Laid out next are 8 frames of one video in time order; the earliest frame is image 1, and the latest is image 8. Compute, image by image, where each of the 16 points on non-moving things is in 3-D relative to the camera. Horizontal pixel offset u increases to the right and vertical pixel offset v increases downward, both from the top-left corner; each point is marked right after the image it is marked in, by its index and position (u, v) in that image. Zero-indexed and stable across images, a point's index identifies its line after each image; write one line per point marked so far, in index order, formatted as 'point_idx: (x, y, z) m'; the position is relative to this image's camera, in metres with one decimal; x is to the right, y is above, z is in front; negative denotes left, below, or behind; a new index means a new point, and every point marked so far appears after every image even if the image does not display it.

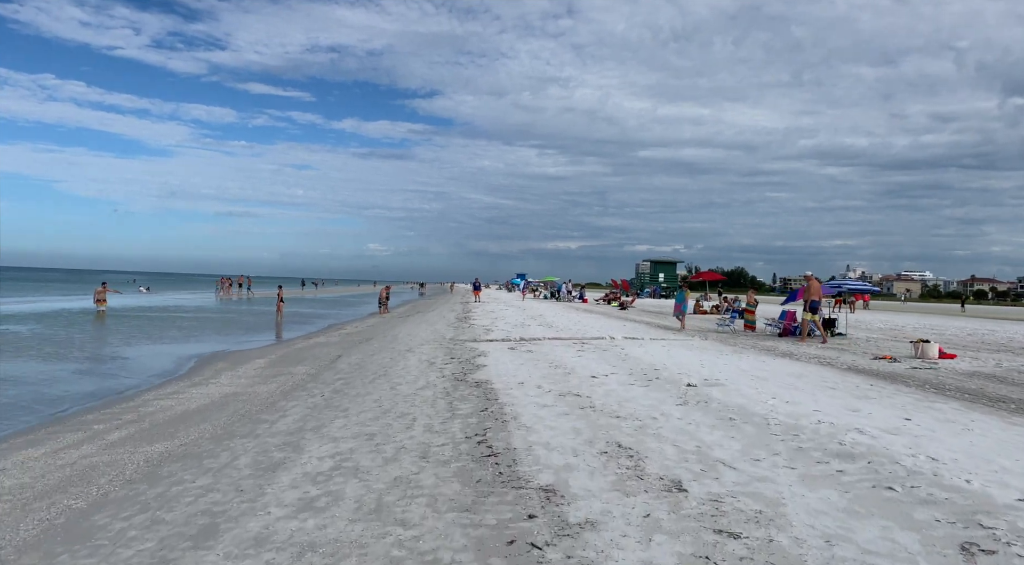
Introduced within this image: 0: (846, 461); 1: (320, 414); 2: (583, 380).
0: (+2.7, -1.4, +5.3) m
1: (-2.4, -1.6, +8.2) m
2: (+1.1, -1.5, +9.8) m
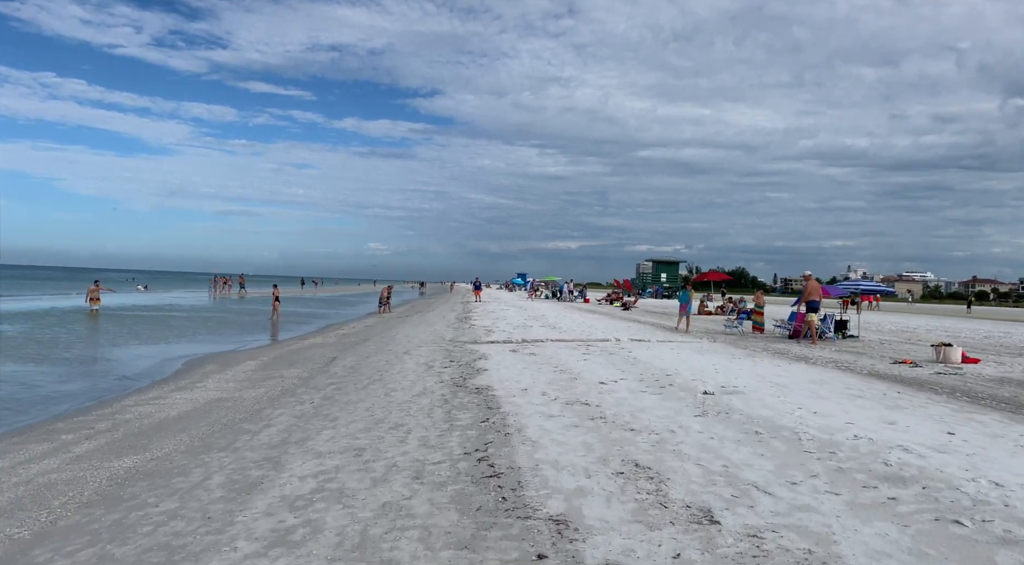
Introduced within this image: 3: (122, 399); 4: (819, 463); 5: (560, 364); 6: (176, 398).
0: (+2.7, -1.4, +4.6) m
1: (-2.4, -1.6, +7.6) m
2: (+1.1, -1.5, +9.2) m
3: (-6.1, -1.8, +10.3) m
4: (+2.4, -1.4, +5.2) m
5: (+0.8, -1.4, +11.6) m
6: (-5.3, -1.8, +10.3) m
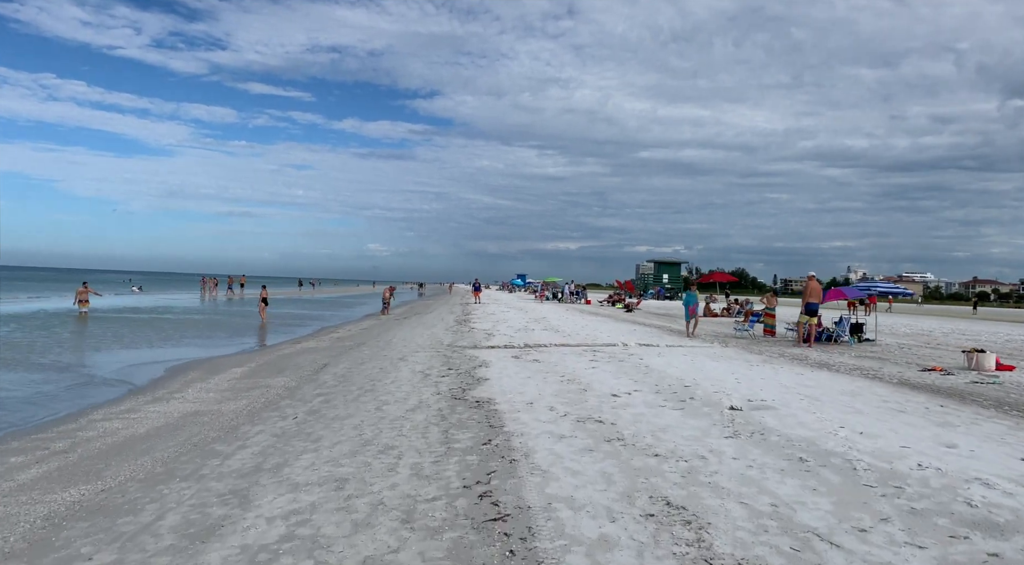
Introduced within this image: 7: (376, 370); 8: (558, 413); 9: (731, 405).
0: (+2.8, -1.5, +3.8) m
1: (-2.3, -1.7, +6.7) m
2: (+1.1, -1.5, +8.3) m
3: (-6.0, -1.9, +9.4) m
4: (+2.5, -1.5, +4.4) m
5: (+0.9, -1.5, +10.7) m
6: (-5.2, -1.8, +9.4) m
7: (-2.5, -1.6, +12.2) m
8: (+0.5, -1.5, +7.6) m
9: (+2.6, -1.4, +7.7) m
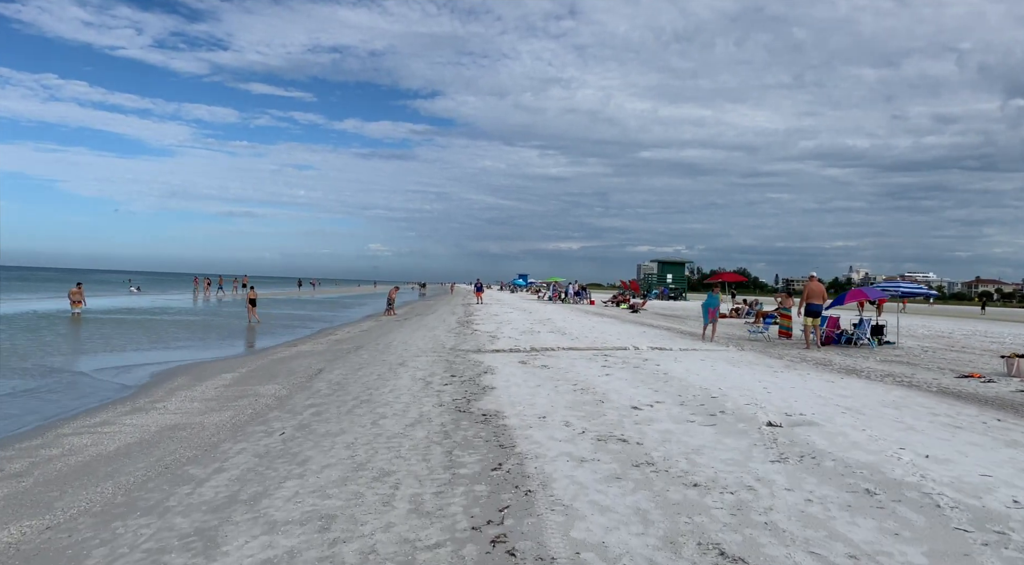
0: (+2.9, -1.5, +3.0) m
1: (-2.2, -1.7, +5.9) m
2: (+1.3, -1.5, +7.5) m
3: (-5.9, -1.9, +8.6) m
4: (+2.6, -1.5, +3.6) m
5: (+1.0, -1.5, +9.9) m
6: (-5.1, -1.8, +8.6) m
7: (-2.4, -1.7, +11.4) m
8: (+0.6, -1.5, +6.8) m
9: (+2.7, -1.4, +6.9) m
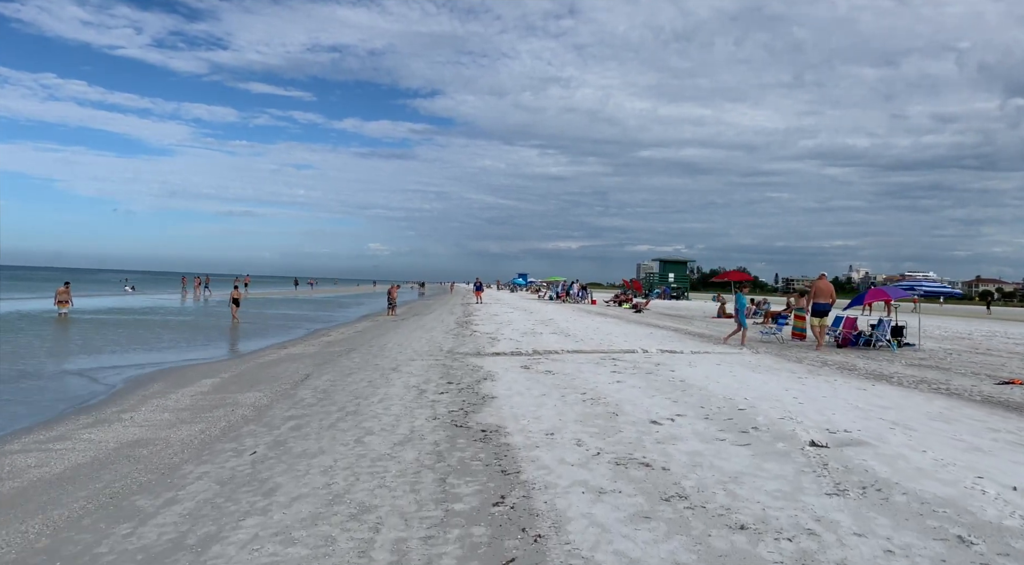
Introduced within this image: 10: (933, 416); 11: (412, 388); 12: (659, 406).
0: (+2.9, -1.4, +2.1) m
1: (-2.2, -1.7, +5.0) m
2: (+1.3, -1.5, +6.6) m
3: (-5.9, -1.9, +7.7) m
4: (+2.7, -1.5, +2.7) m
5: (+1.0, -1.5, +9.0) m
6: (-5.0, -1.8, +7.7) m
7: (-2.4, -1.6, +10.5) m
8: (+0.7, -1.5, +5.9) m
9: (+2.7, -1.4, +6.0) m
10: (+4.7, -1.5, +7.4) m
11: (-1.5, -1.6, +9.8) m
12: (+1.7, -1.5, +7.8) m
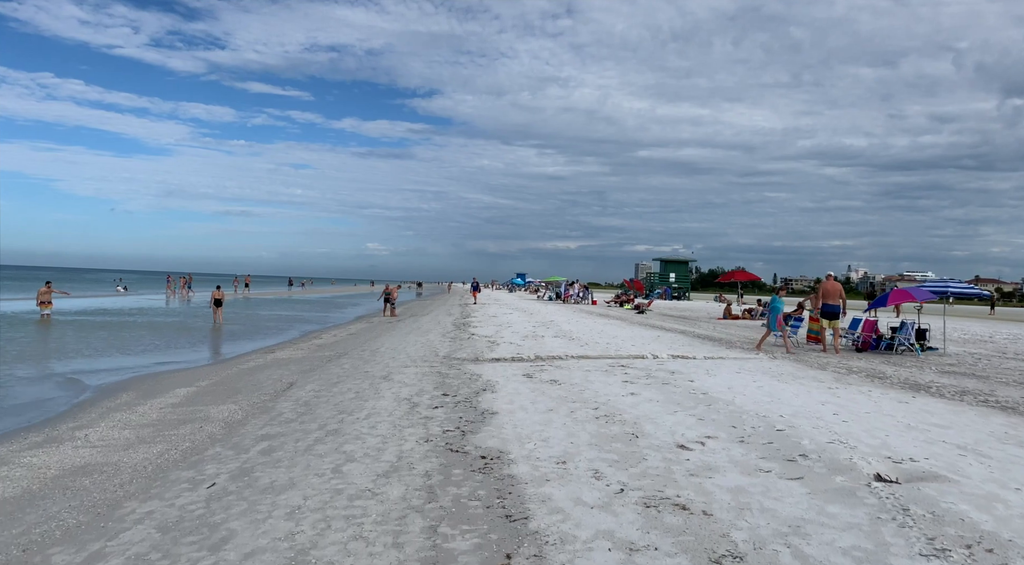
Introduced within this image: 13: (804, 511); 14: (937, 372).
0: (+3.0, -1.5, +1.1) m
1: (-2.1, -1.7, +4.0) m
2: (+1.3, -1.5, +5.6) m
3: (-5.9, -1.9, +6.7) m
4: (+2.7, -1.5, +1.7) m
5: (+1.1, -1.5, +8.0) m
6: (-5.0, -1.8, +6.7) m
7: (-2.3, -1.6, +9.5) m
8: (+0.7, -1.5, +4.9) m
9: (+2.8, -1.4, +5.0) m
10: (+4.8, -1.5, +6.4) m
11: (-1.5, -1.6, +8.8) m
12: (+1.8, -1.5, +6.8) m
13: (+1.9, -1.5, +4.3) m
14: (+7.9, -1.7, +12.2) m
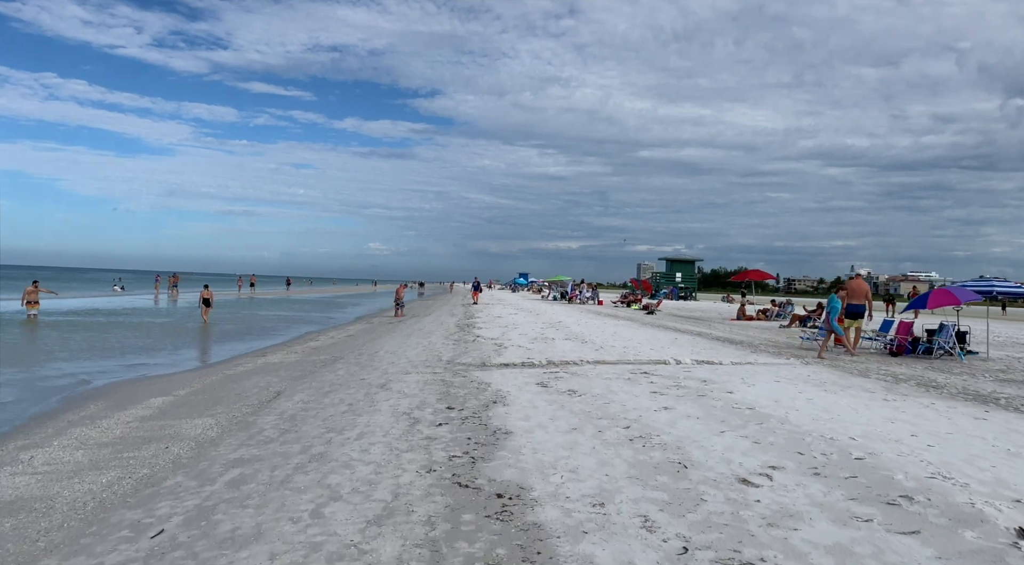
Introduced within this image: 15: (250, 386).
0: (+3.1, -1.4, -0.1) m
1: (-1.9, -1.6, +2.9) m
2: (+1.5, -1.5, +4.5) m
3: (-5.7, -1.8, +5.6) m
4: (+2.9, -1.4, +0.5) m
5: (+1.2, -1.5, +6.9) m
6: (-4.8, -1.8, +5.6) m
7: (-2.2, -1.6, +8.4) m
8: (+0.9, -1.5, +3.8) m
9: (+2.9, -1.4, +3.9) m
10: (+4.9, -1.5, +5.3) m
11: (-1.3, -1.6, +7.7) m
12: (+1.9, -1.4, +5.7) m
13: (+2.1, -1.5, +3.2) m
14: (+8.0, -1.6, +11.1) m
15: (-4.5, -1.7, +11.3) m
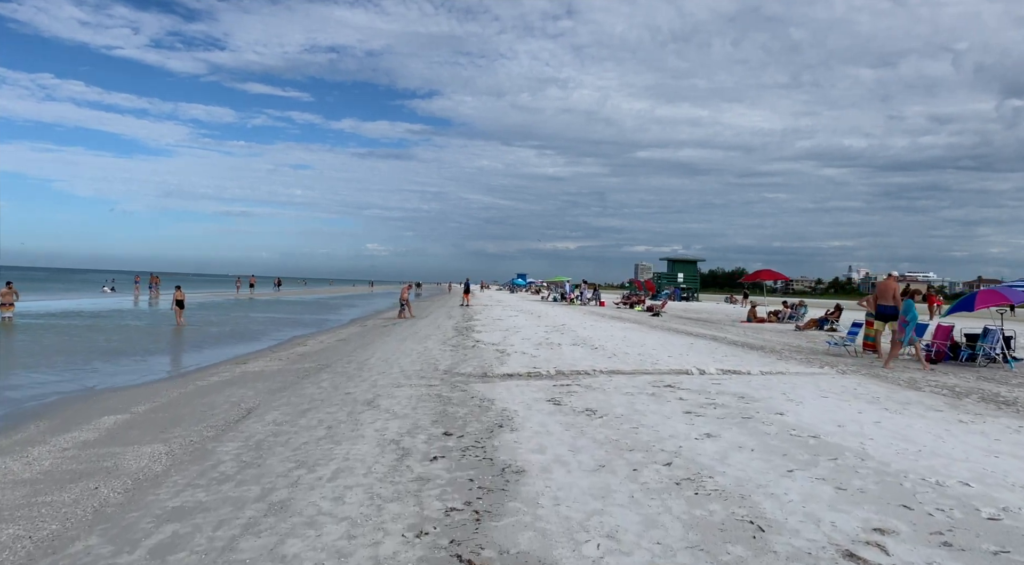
0: (+3.3, -1.4, -1.4) m
1: (-1.8, -1.6, +1.5) m
2: (+1.6, -1.5, +3.1) m
3: (-5.6, -1.8, +4.2) m
4: (+3.0, -1.4, -0.8) m
5: (+1.3, -1.5, +5.5) m
6: (-4.7, -1.8, +4.2) m
7: (-2.1, -1.6, +7.0) m
8: (+1.0, -1.5, +2.4) m
9: (+3.0, -1.4, +2.5) m
10: (+5.0, -1.5, +4.0) m
11: (-1.2, -1.6, +6.3) m
12: (+2.1, -1.4, +4.3) m
13: (+2.2, -1.5, +1.8) m
14: (+8.1, -1.6, +9.8) m
15: (-4.4, -1.8, +9.9) m
